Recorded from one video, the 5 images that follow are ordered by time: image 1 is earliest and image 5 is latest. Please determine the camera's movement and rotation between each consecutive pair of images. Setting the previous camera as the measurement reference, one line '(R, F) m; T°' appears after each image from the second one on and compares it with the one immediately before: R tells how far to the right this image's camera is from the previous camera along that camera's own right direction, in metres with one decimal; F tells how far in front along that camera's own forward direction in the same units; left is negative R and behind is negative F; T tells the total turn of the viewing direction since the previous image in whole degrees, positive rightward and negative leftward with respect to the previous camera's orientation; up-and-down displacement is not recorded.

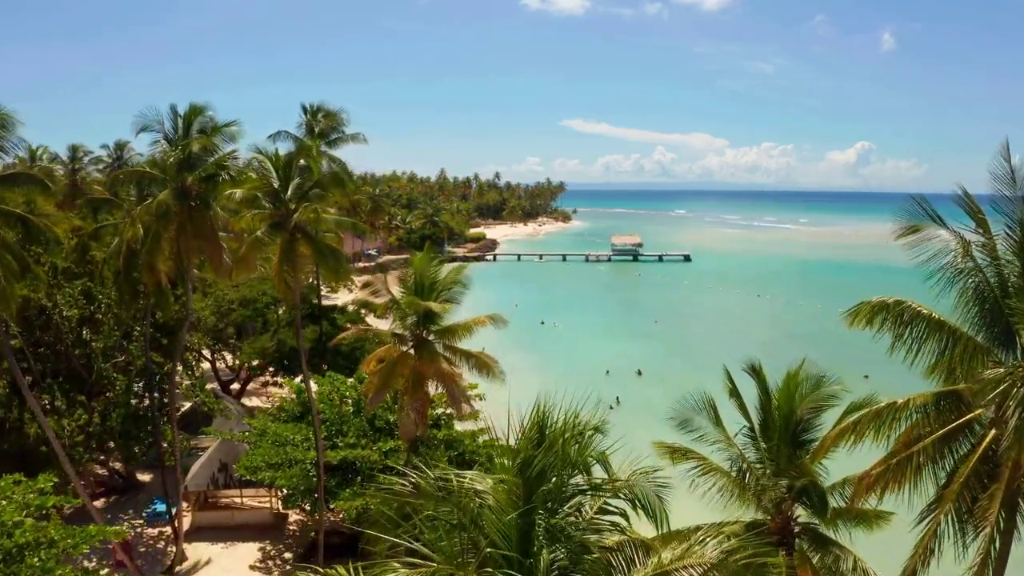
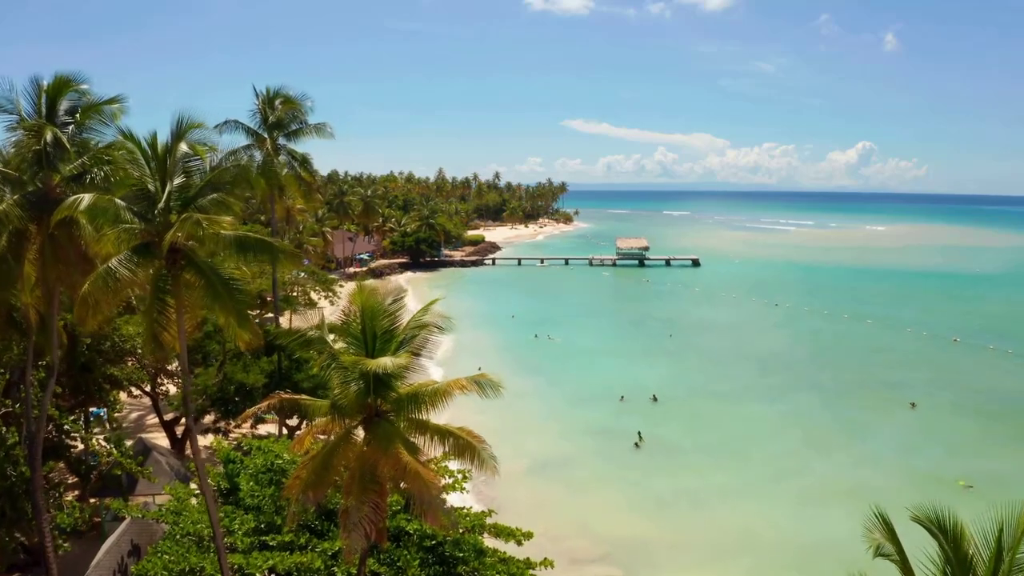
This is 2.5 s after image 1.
(+0.1, +4.1) m; 0°
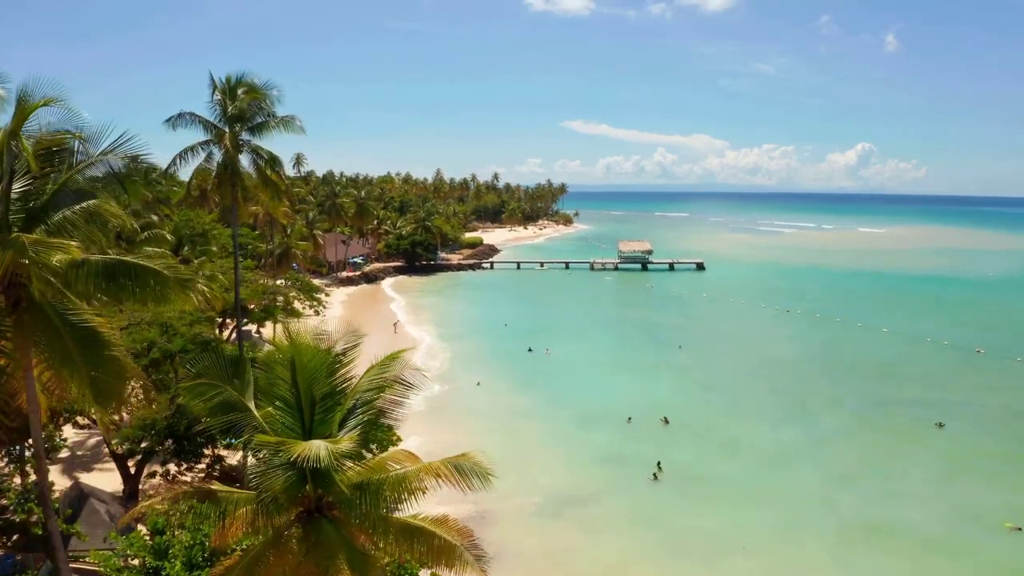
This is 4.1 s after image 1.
(0.0, +2.5) m; 0°
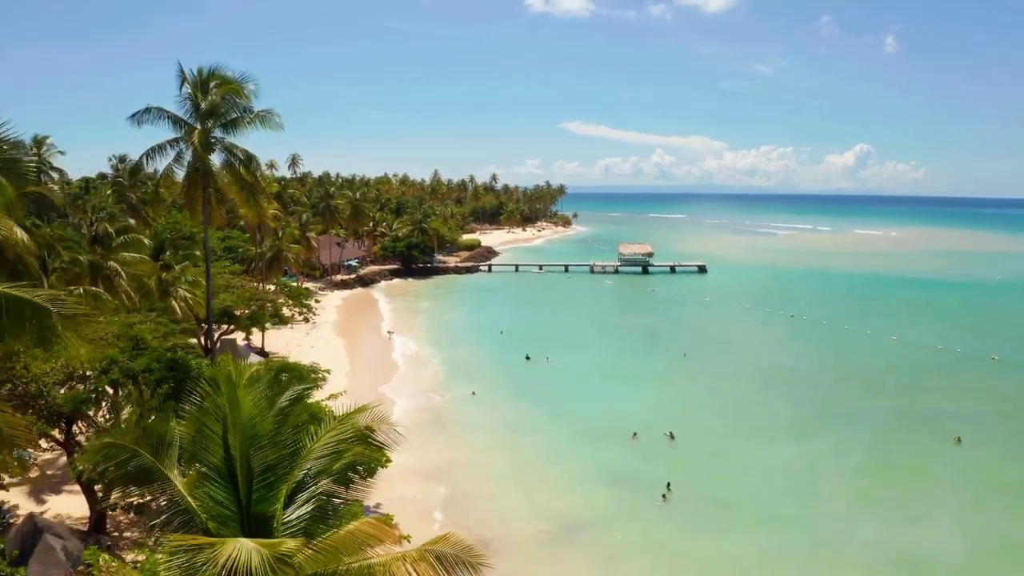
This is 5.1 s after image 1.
(0.0, +1.4) m; 0°
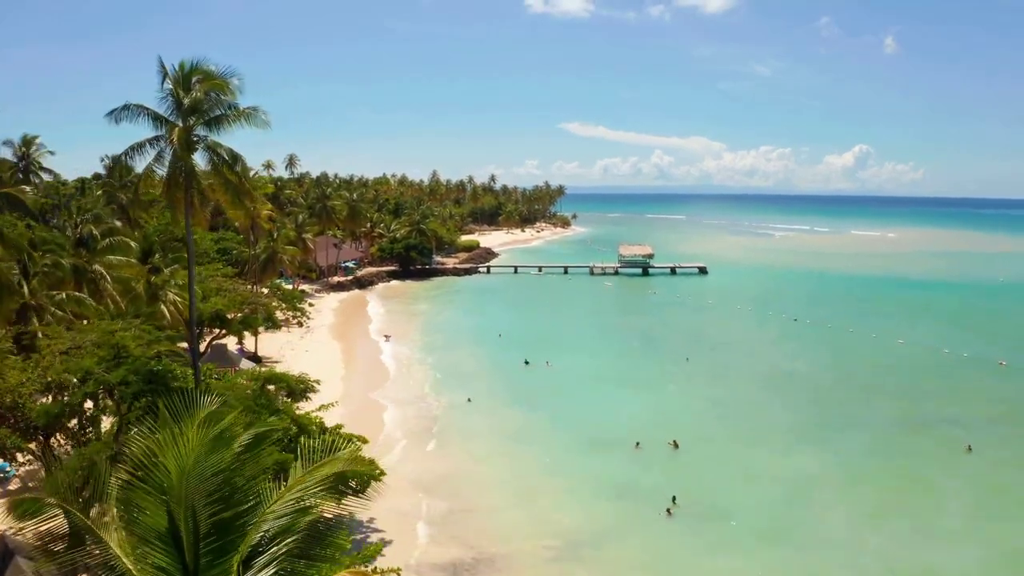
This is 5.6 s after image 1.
(0.0, +0.8) m; 0°
